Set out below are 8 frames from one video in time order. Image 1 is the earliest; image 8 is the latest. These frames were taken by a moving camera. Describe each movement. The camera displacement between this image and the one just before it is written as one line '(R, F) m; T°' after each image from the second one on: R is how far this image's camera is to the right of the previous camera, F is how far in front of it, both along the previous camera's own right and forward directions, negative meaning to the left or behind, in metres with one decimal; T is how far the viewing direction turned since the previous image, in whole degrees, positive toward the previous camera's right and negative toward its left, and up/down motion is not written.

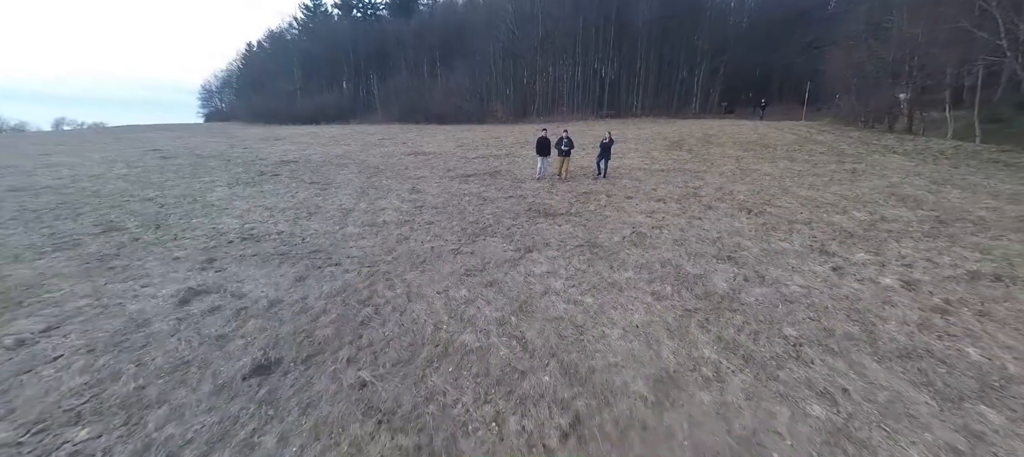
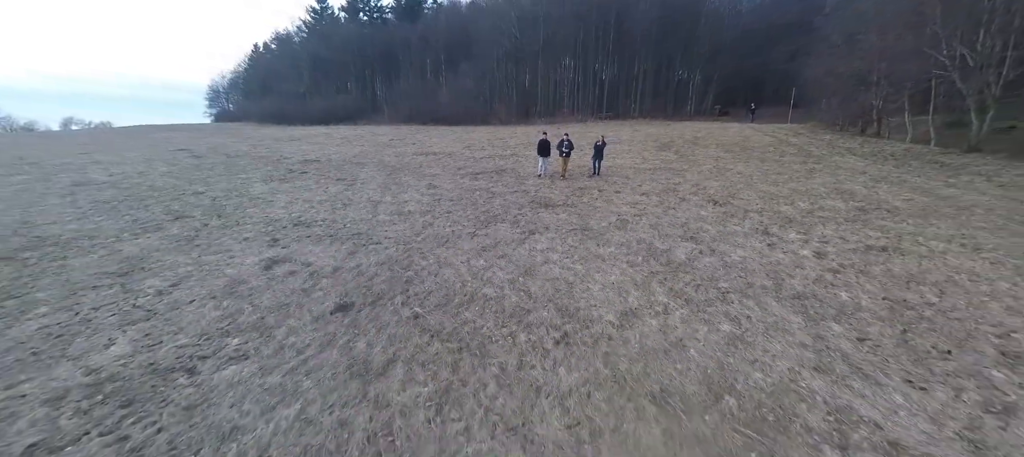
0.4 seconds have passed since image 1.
(-0.1, -1.8) m; 0°
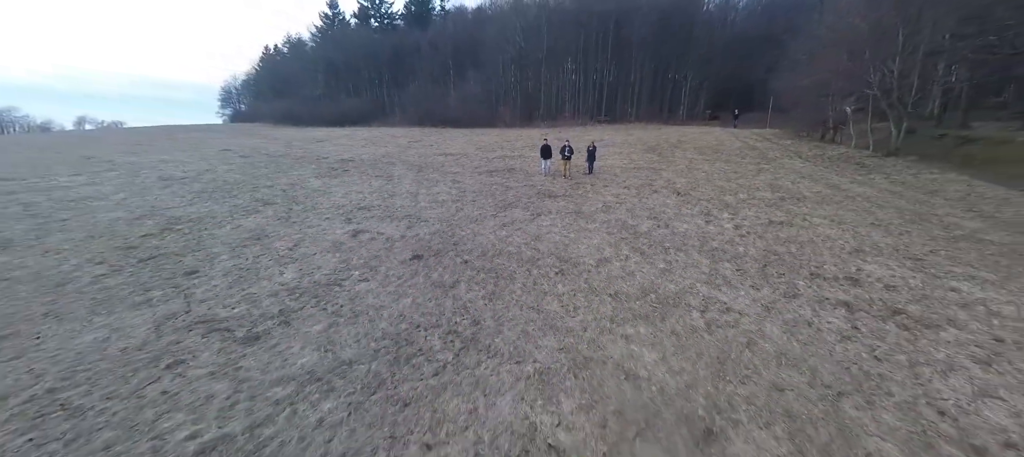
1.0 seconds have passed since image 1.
(-0.4, -3.3) m; 0°
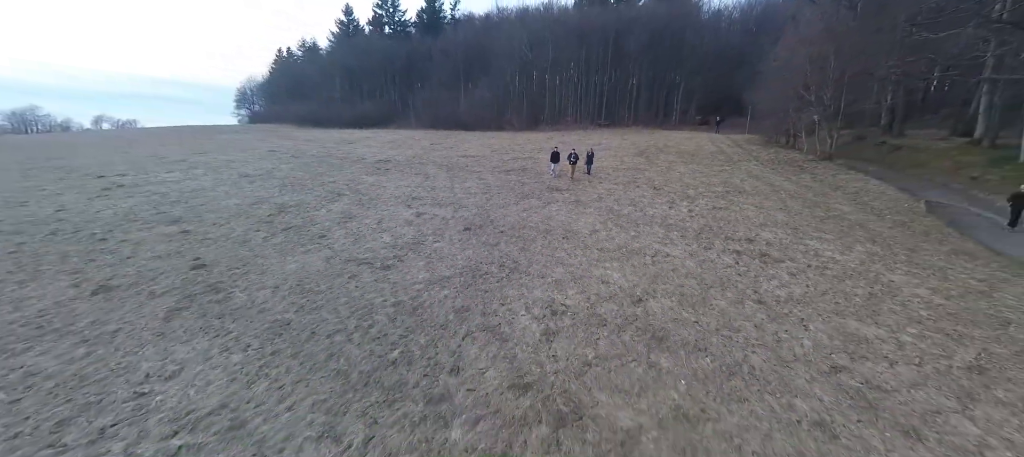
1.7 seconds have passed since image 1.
(-0.7, -4.3) m; 0°
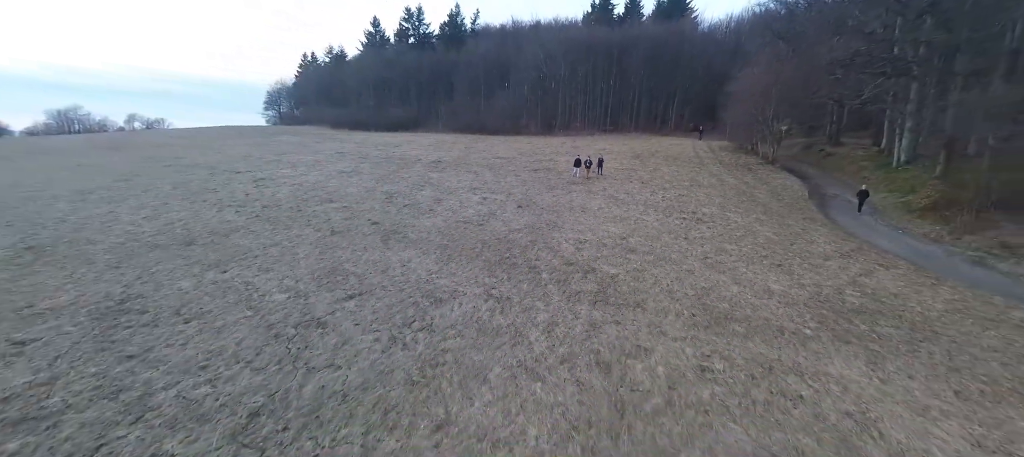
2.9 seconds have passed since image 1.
(-1.7, -7.7) m; -1°
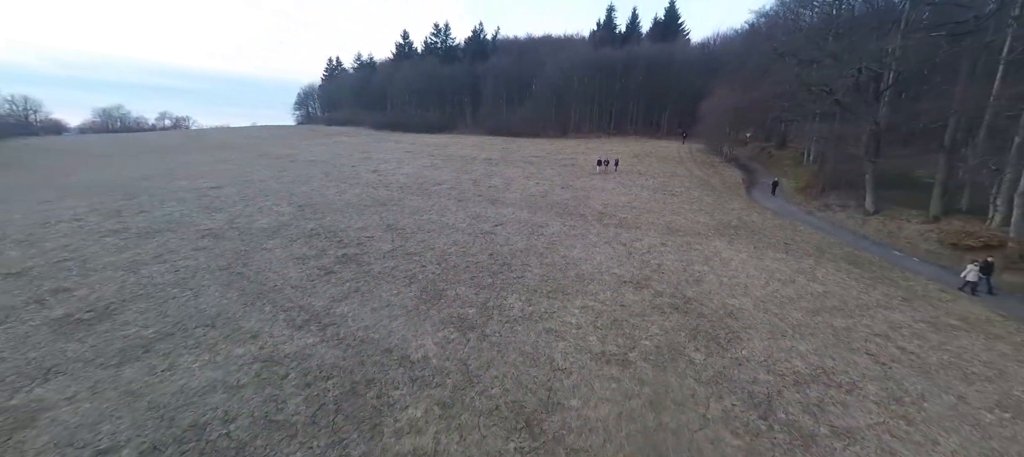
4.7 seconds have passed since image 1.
(-3.9, -11.8) m; 0°
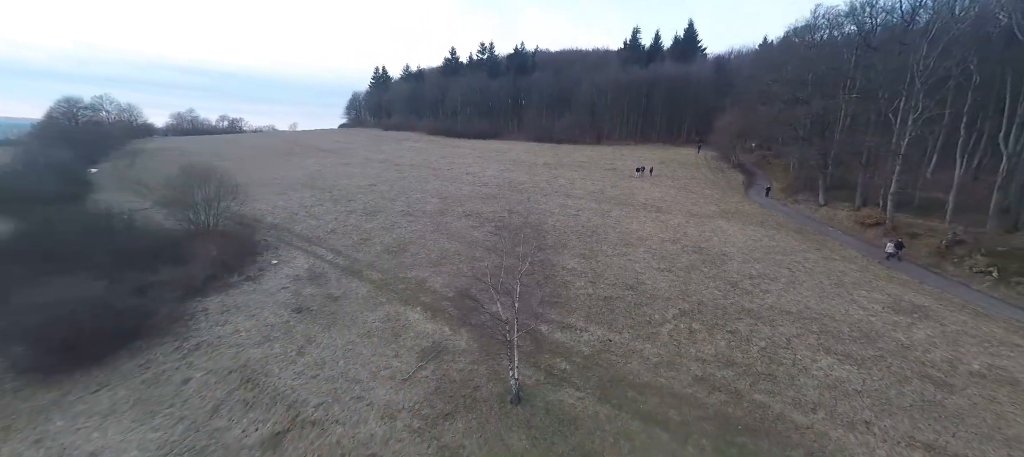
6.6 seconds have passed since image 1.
(-5.7, -12.6) m; -2°
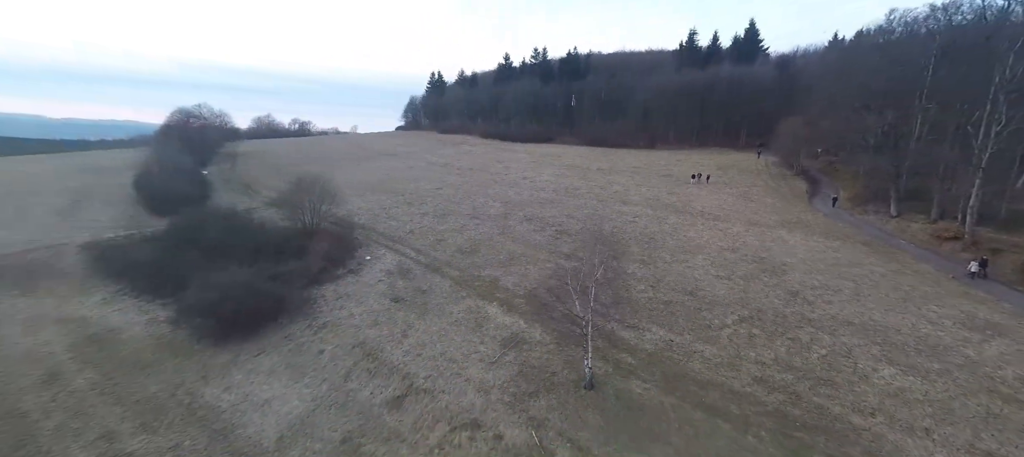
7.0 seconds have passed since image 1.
(-1.4, -2.4) m; -7°
